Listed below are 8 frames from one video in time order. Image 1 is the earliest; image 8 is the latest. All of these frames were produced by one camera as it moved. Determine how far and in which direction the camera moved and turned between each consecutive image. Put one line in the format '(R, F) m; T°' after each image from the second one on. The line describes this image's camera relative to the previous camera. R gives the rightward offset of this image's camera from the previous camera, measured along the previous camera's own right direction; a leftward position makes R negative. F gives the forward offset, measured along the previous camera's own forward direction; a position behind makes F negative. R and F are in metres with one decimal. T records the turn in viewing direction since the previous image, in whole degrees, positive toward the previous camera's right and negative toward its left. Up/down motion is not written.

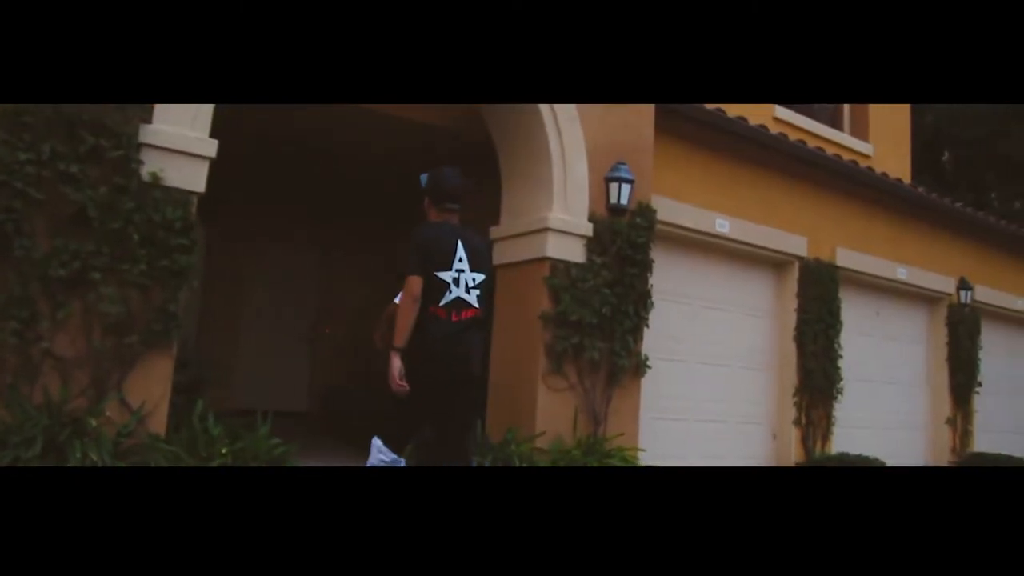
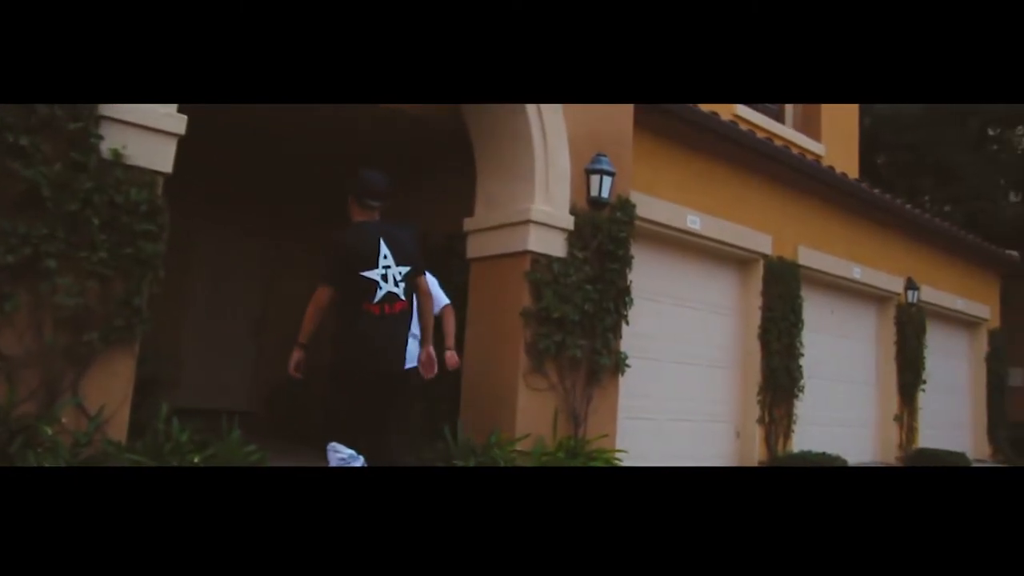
(-0.3, +0.3) m; +5°
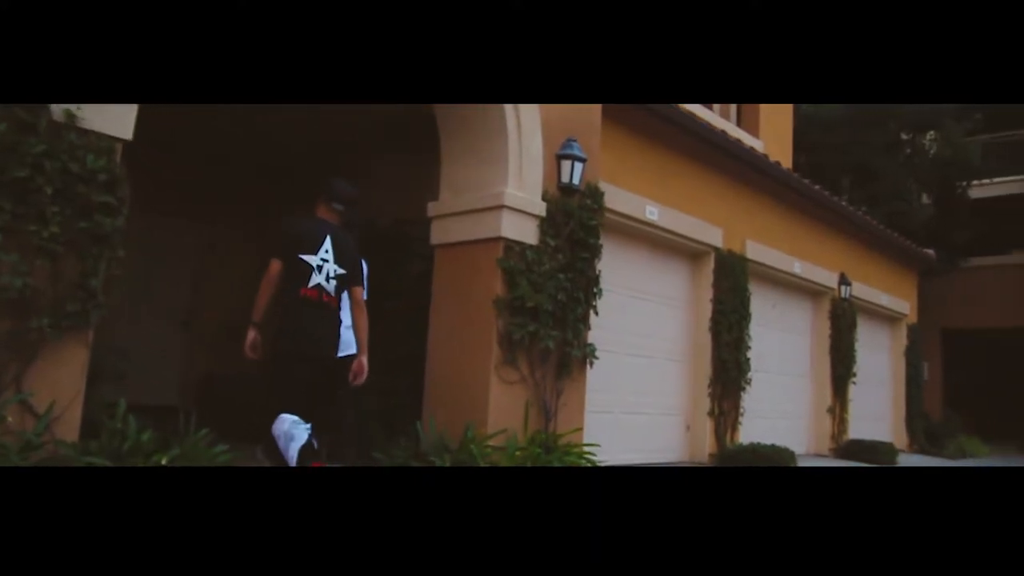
(-0.3, +0.2) m; +6°
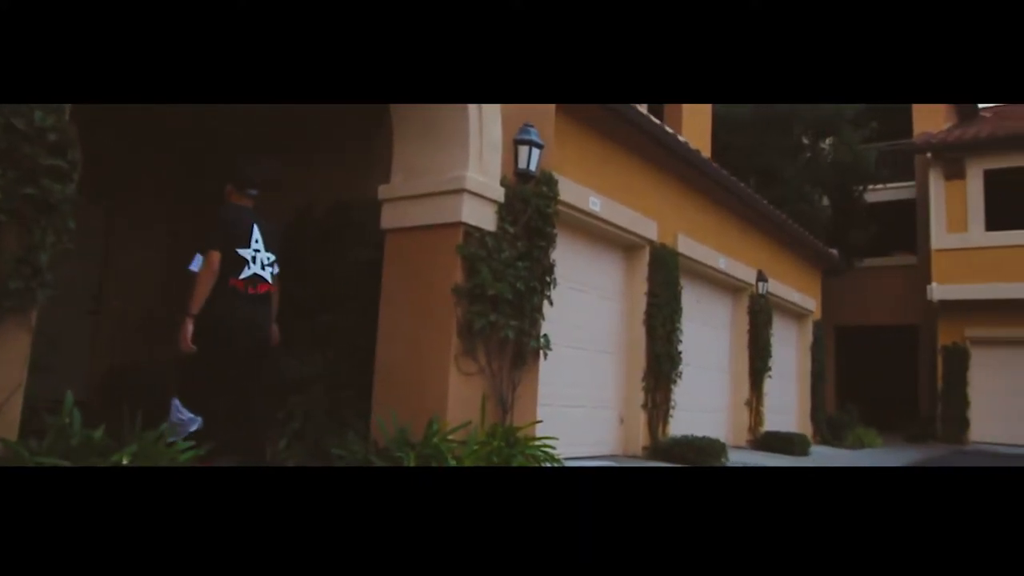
(-0.3, +0.2) m; +7°
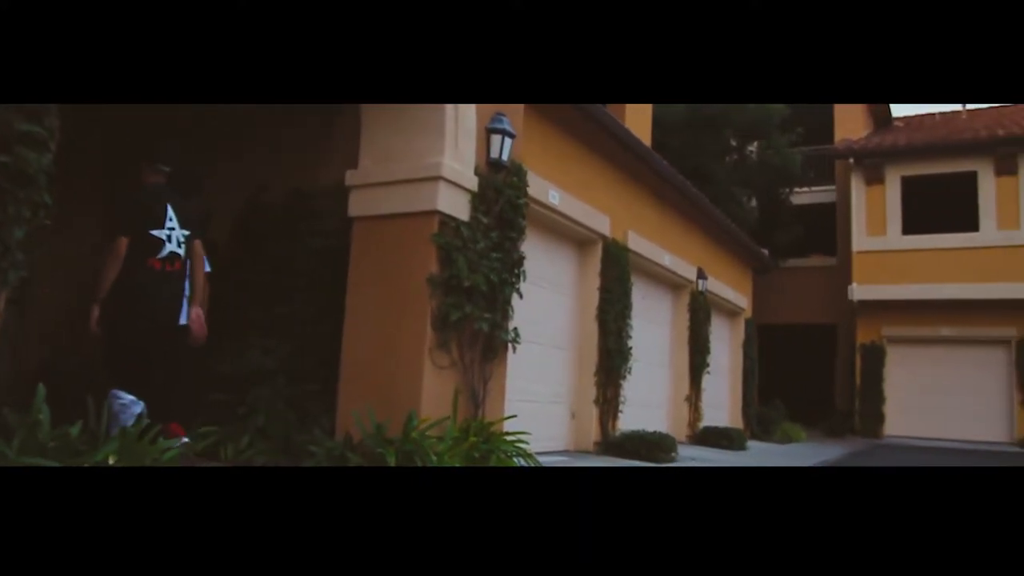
(-0.3, +0.1) m; +5°
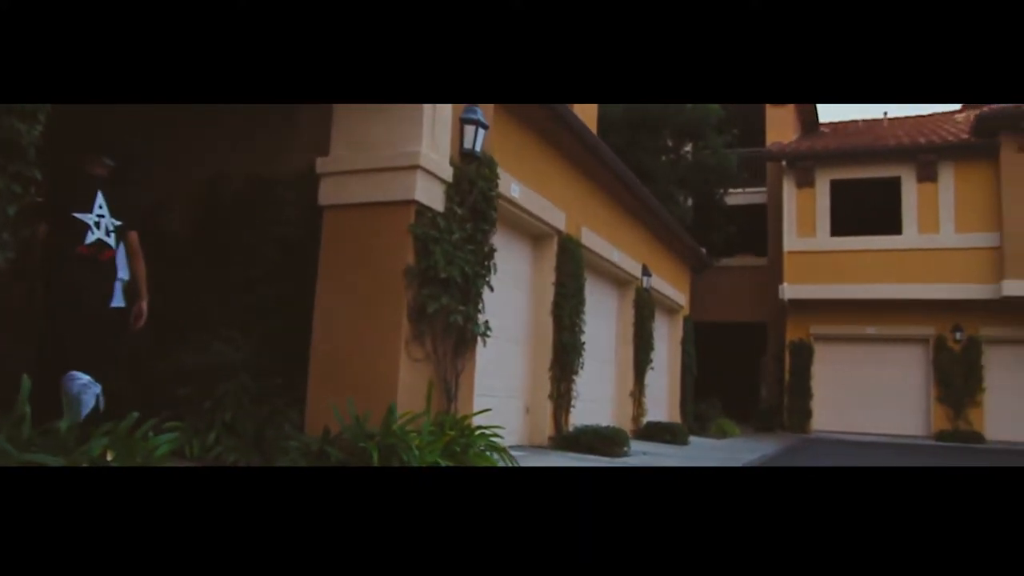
(-0.3, +0.1) m; +5°
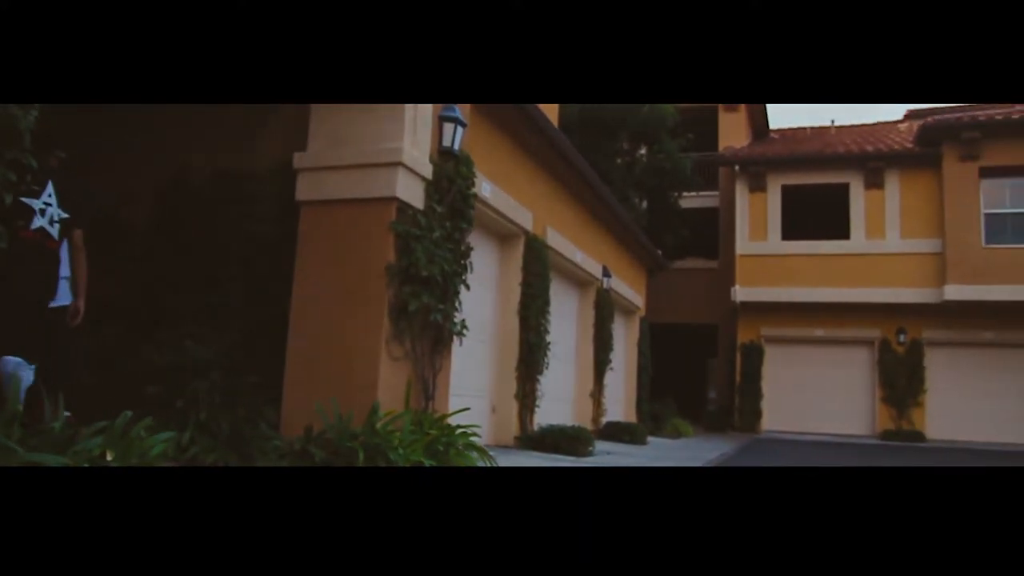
(-0.2, 0.0) m; +4°
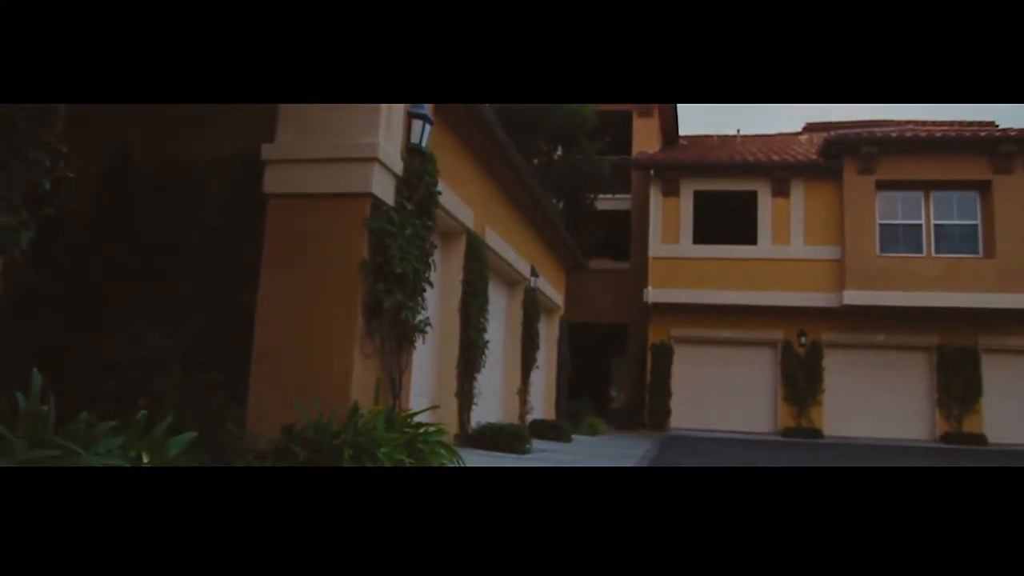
(-0.4, 0.0) m; +7°
